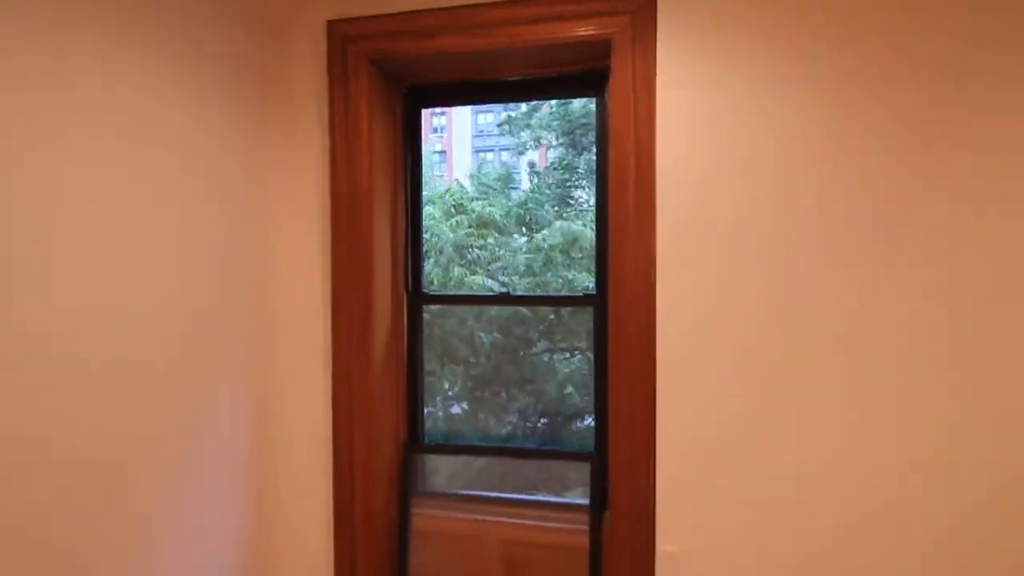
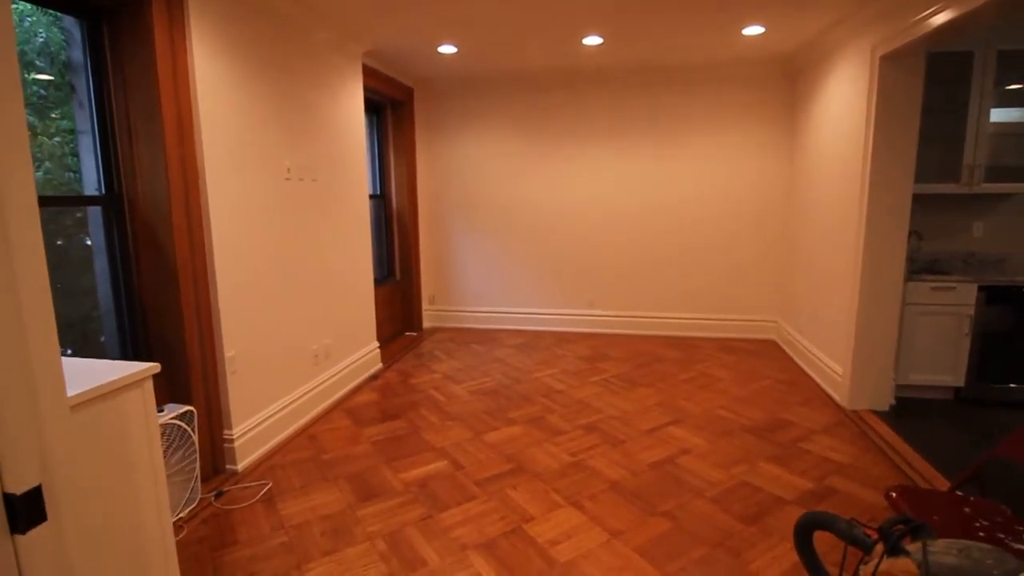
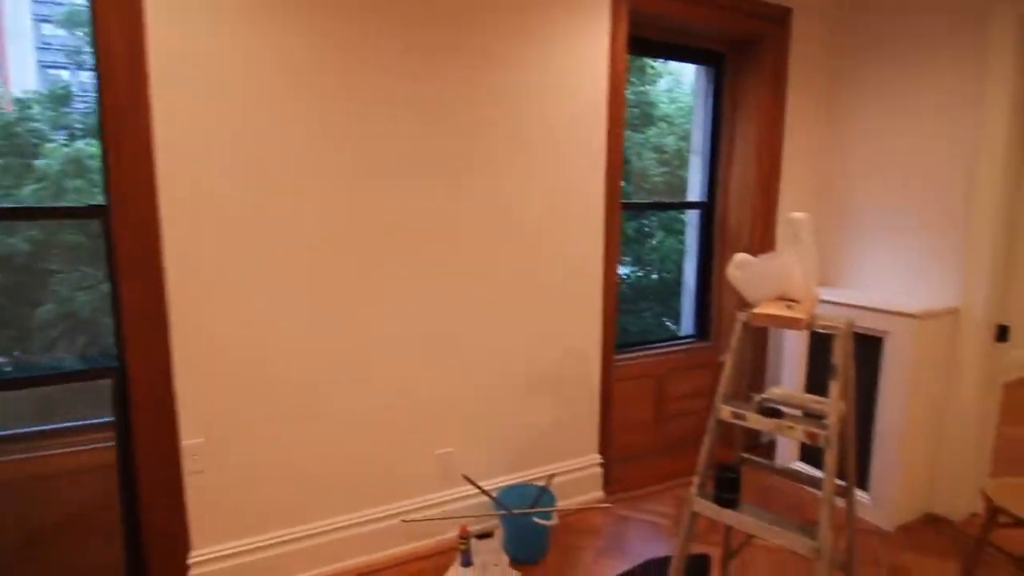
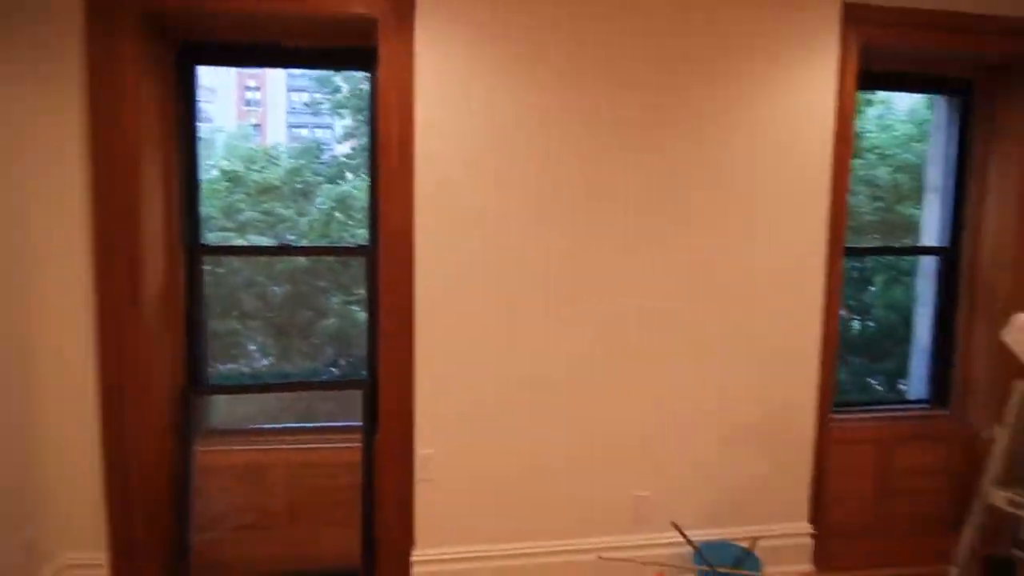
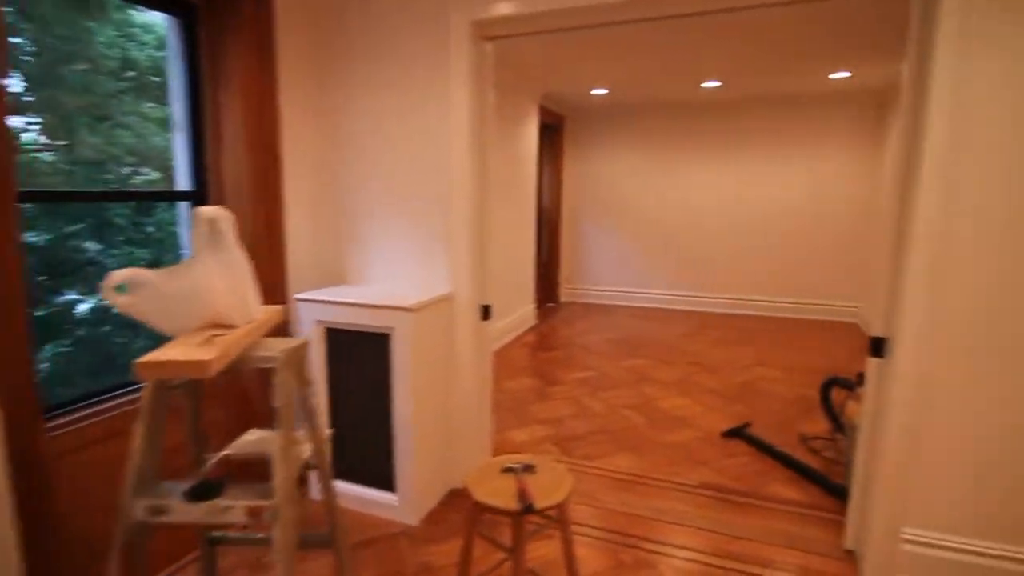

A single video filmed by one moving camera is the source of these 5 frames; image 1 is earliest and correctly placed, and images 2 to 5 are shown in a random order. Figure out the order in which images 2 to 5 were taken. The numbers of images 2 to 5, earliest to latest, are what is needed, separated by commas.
4, 3, 5, 2
